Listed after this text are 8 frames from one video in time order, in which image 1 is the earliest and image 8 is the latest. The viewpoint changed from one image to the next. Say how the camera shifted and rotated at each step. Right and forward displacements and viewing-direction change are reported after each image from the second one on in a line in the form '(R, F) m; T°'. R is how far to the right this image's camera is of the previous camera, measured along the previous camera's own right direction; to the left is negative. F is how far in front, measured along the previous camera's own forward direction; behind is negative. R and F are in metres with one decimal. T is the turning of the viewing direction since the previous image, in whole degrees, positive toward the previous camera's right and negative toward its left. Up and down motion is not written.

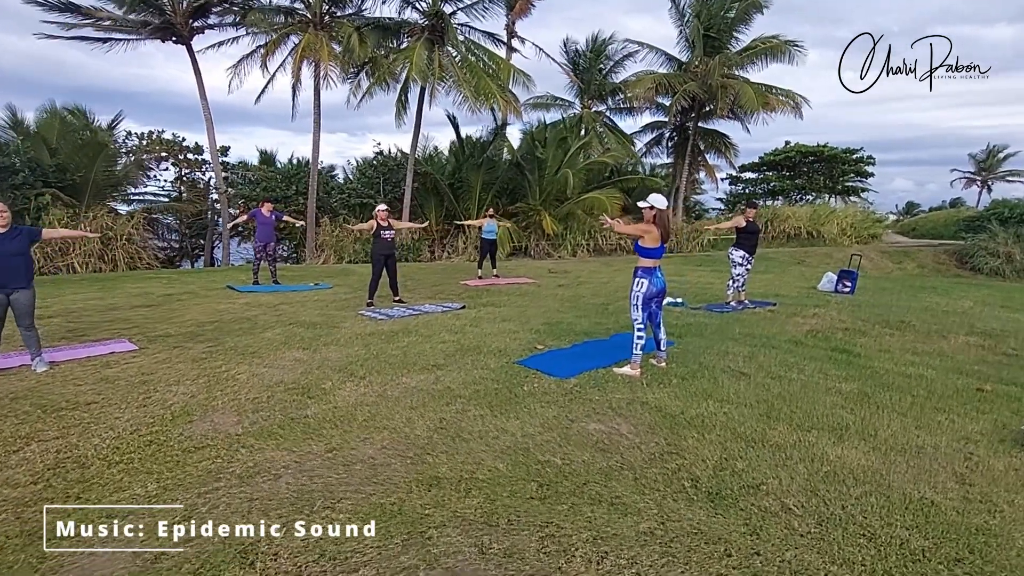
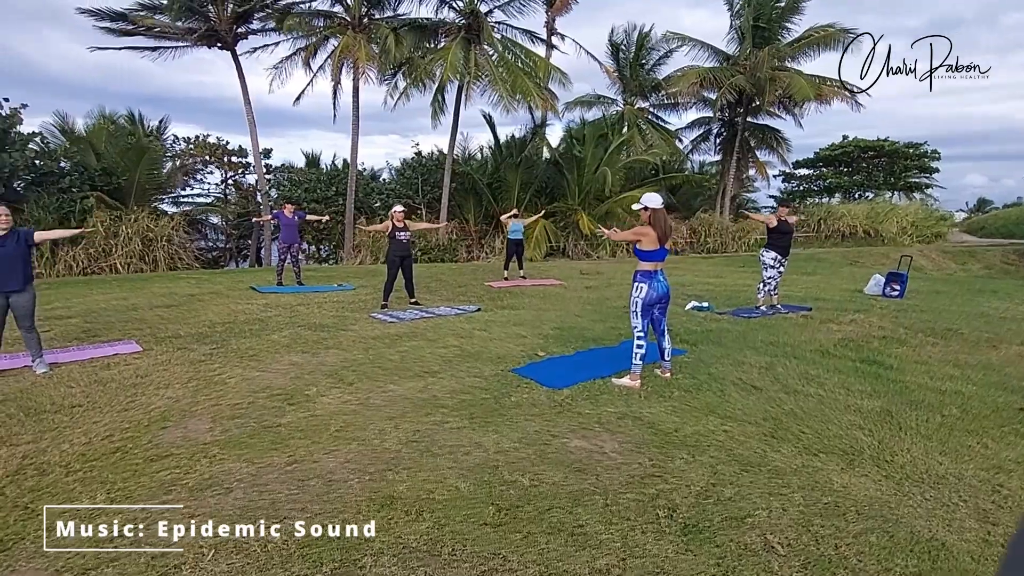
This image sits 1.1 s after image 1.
(+0.5, +0.3) m; -5°
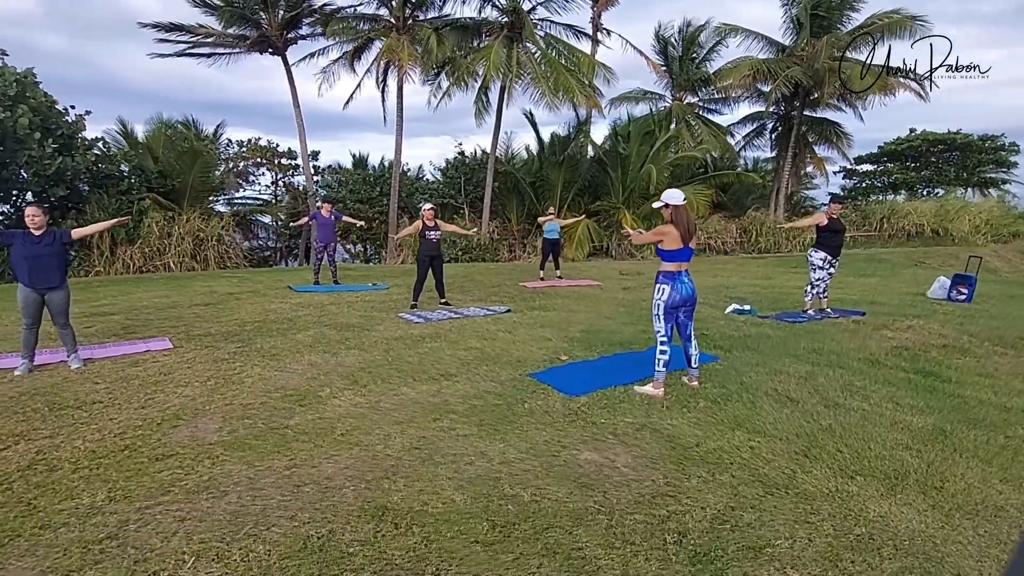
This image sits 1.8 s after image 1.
(+0.3, +0.2) m; -5°
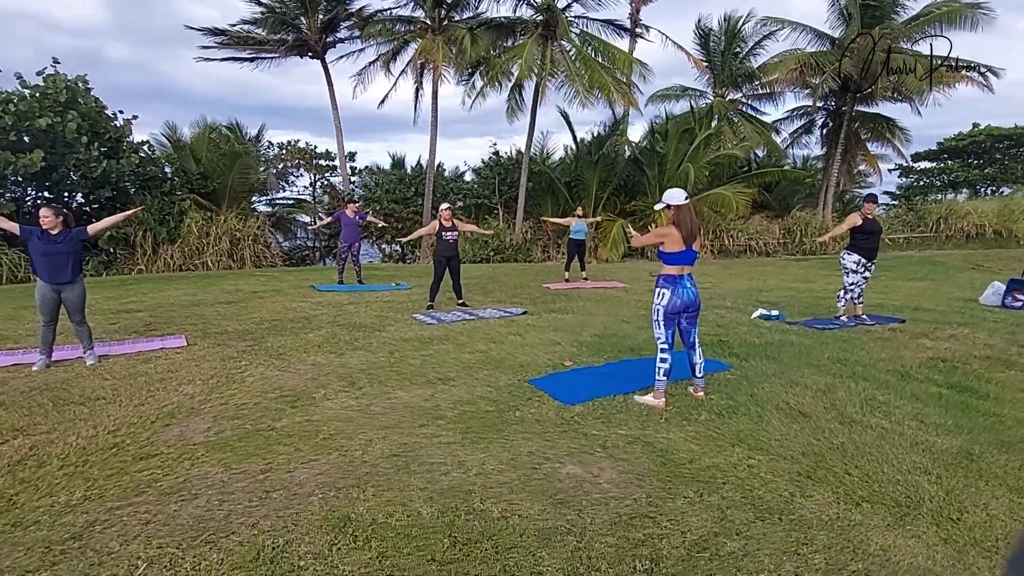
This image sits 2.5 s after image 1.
(+0.4, +0.2) m; -4°
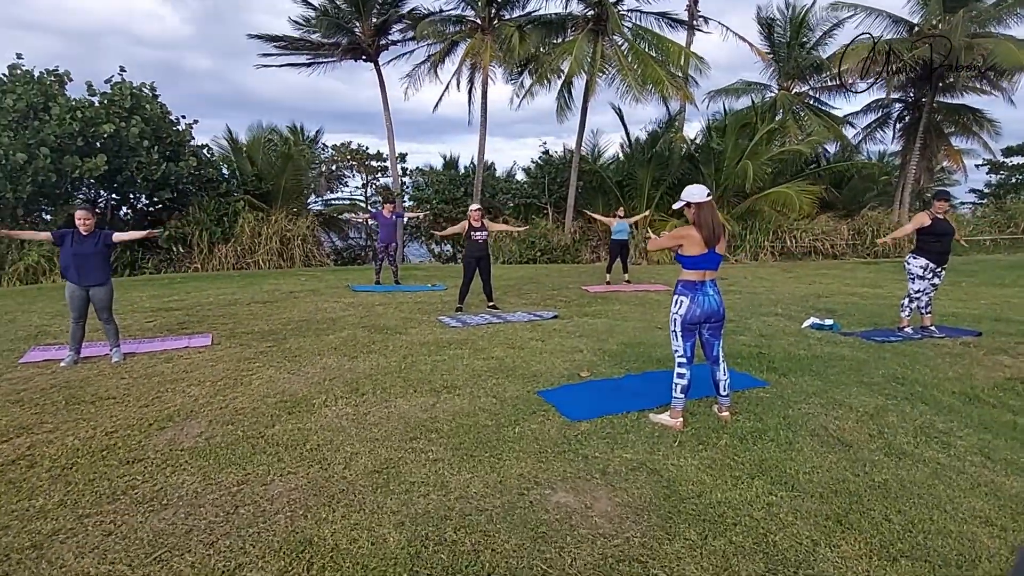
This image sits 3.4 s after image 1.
(+0.4, +0.3) m; -6°
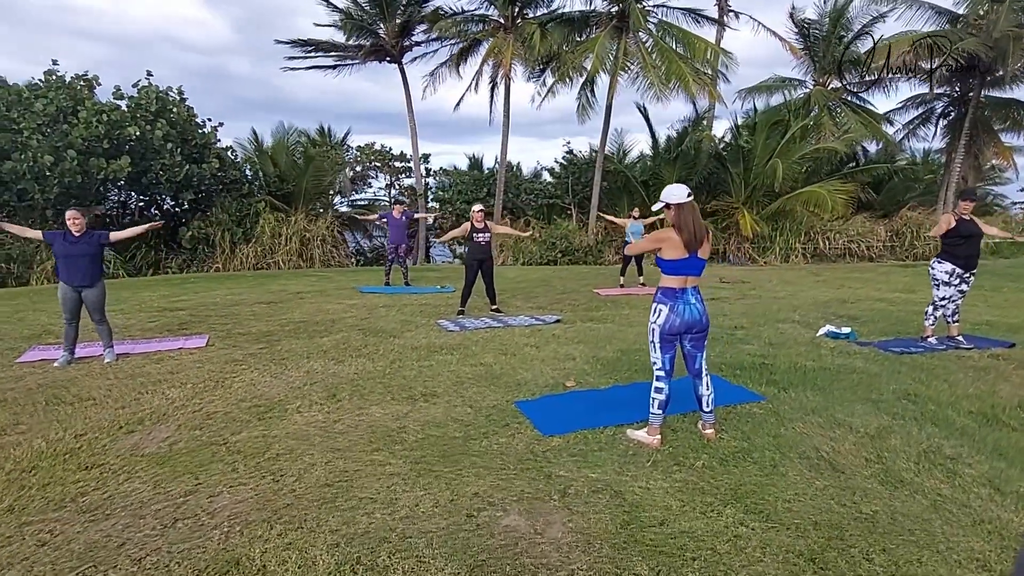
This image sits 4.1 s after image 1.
(+0.4, +0.2) m; -3°
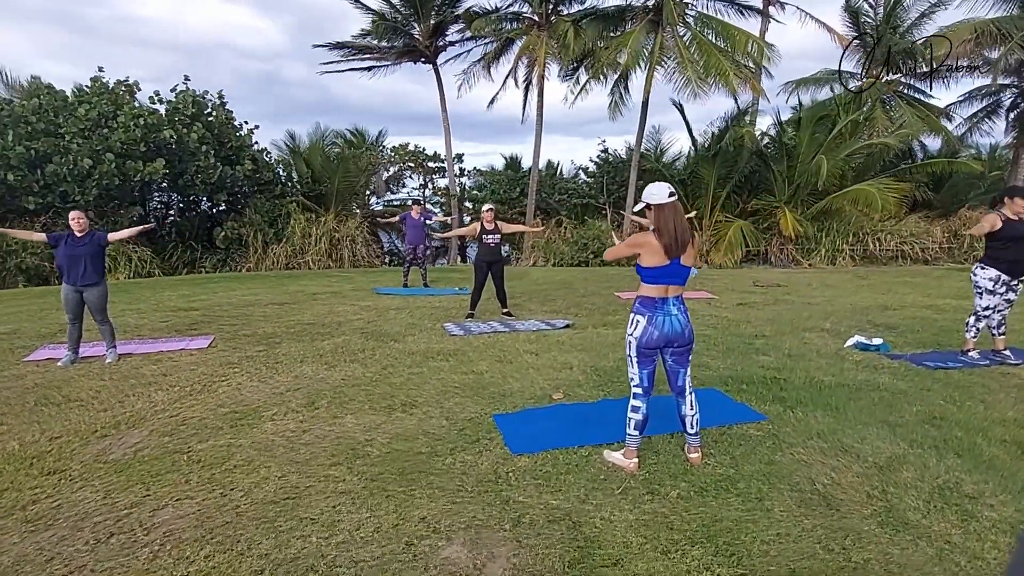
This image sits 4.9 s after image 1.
(+0.5, +0.3) m; -4°
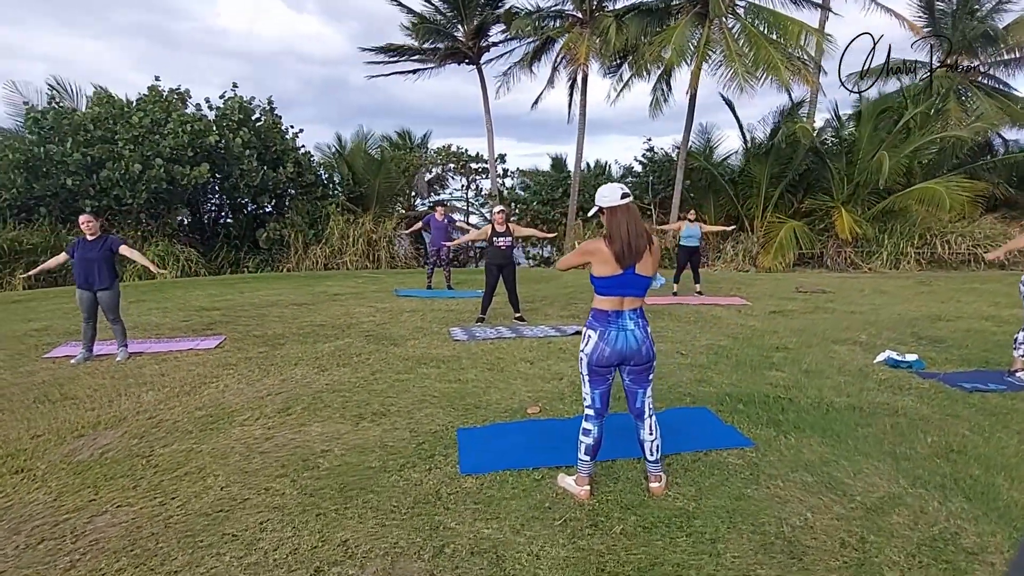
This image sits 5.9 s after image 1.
(+0.6, +0.3) m; -6°
